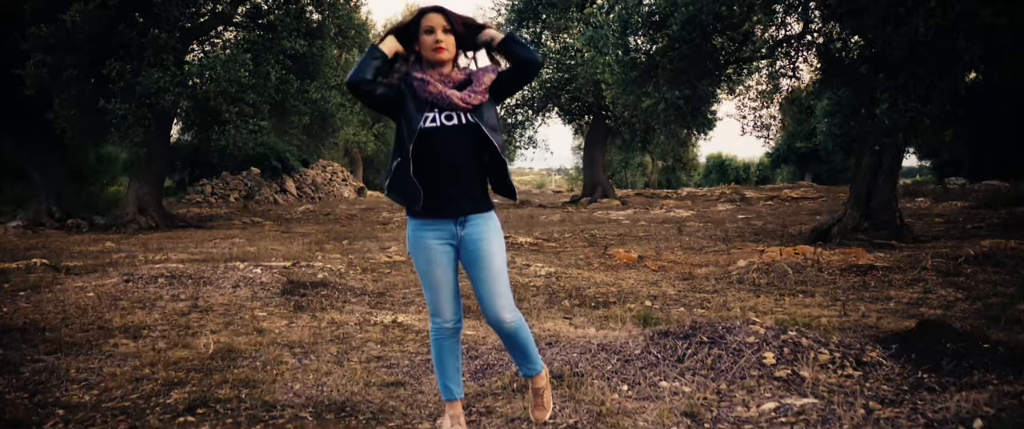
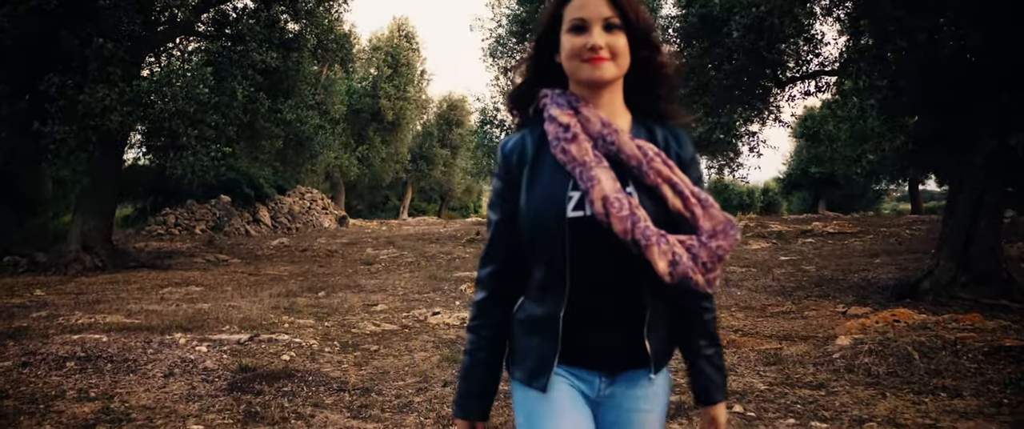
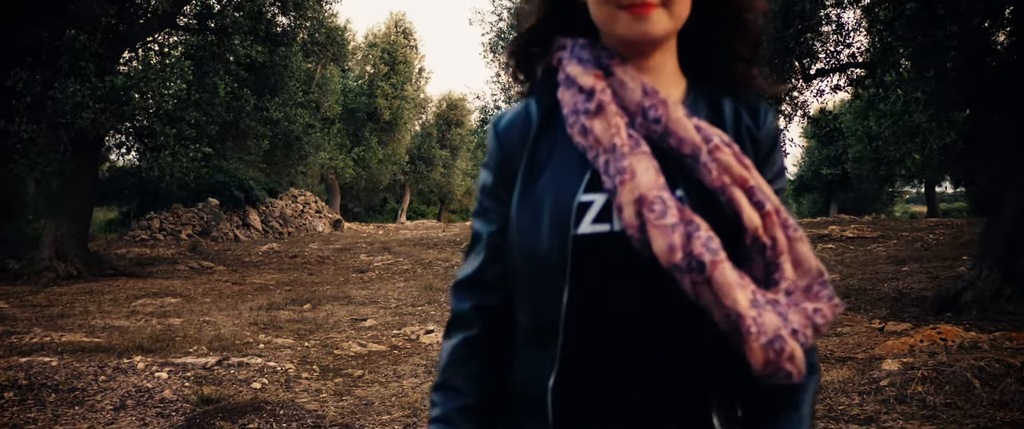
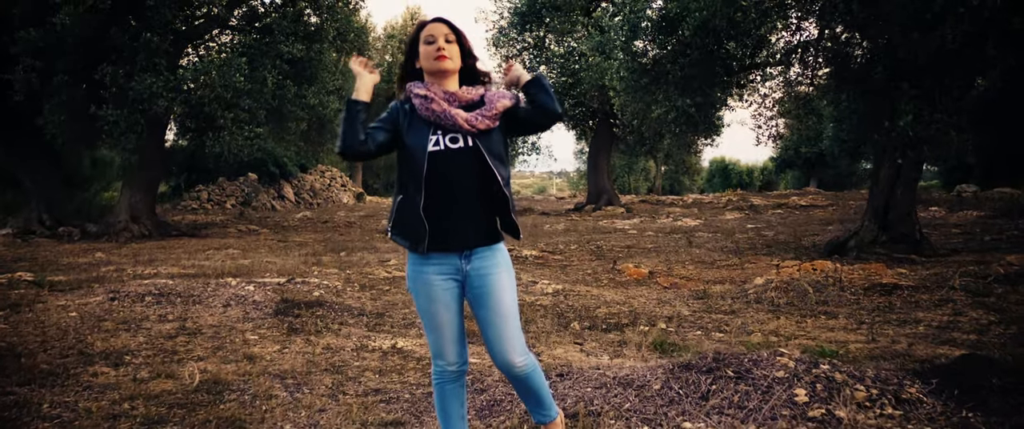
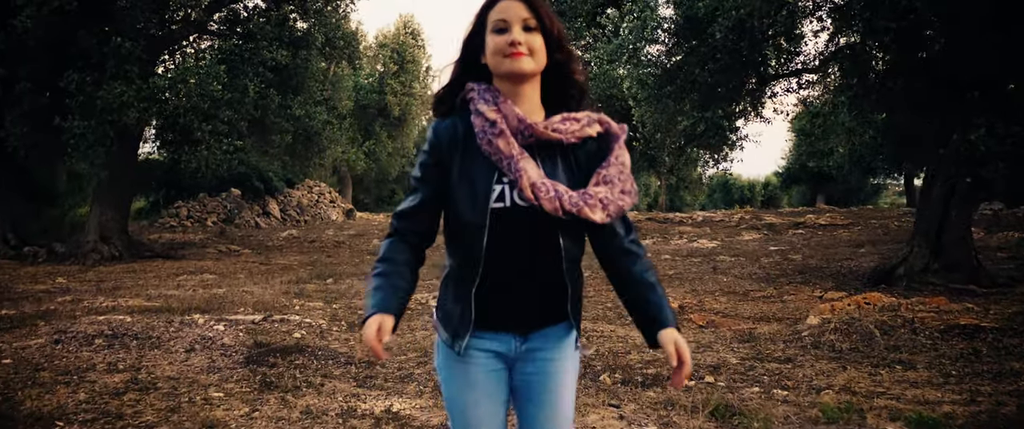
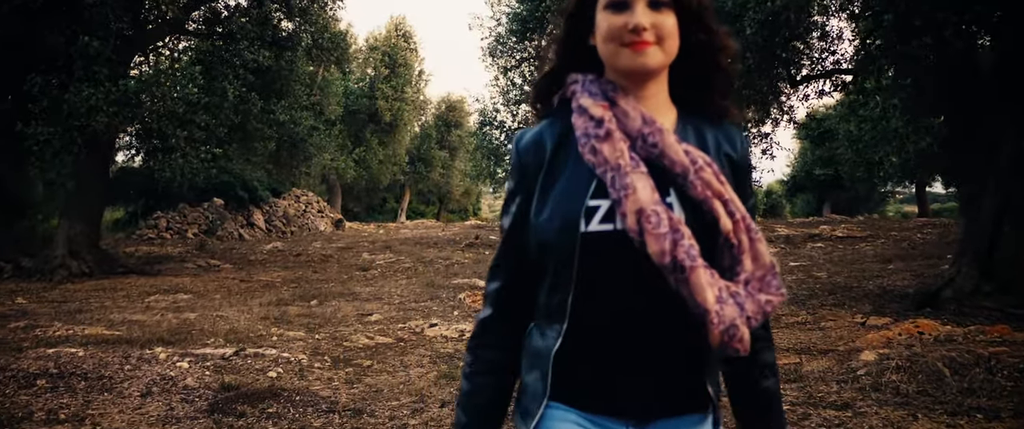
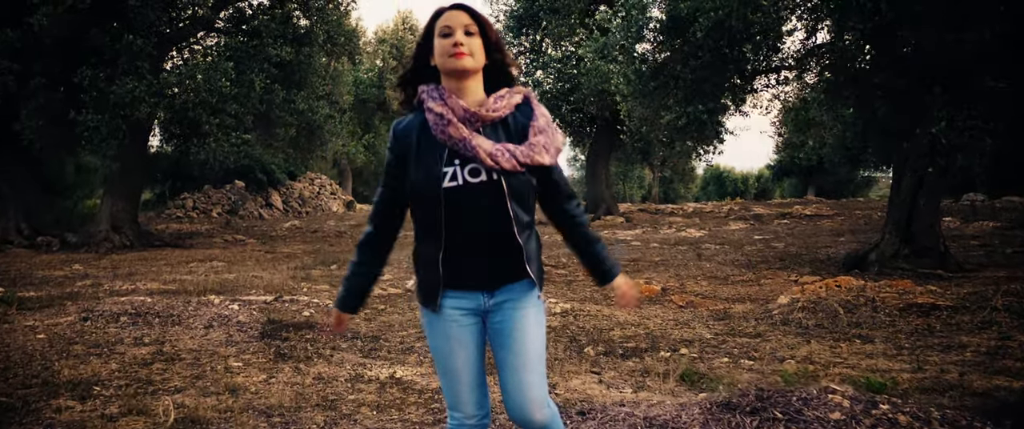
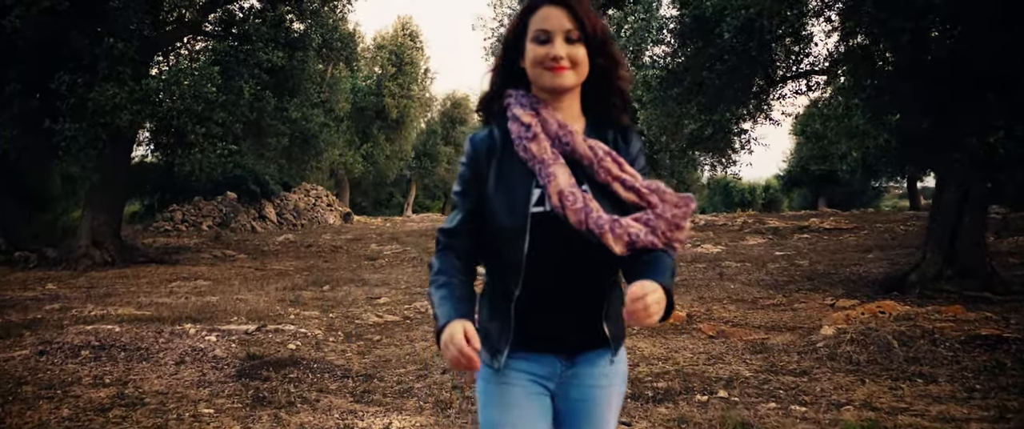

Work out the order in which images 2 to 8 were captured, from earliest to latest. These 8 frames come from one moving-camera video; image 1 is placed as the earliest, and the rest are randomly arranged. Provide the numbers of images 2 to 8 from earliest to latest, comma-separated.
4, 7, 5, 8, 2, 6, 3
